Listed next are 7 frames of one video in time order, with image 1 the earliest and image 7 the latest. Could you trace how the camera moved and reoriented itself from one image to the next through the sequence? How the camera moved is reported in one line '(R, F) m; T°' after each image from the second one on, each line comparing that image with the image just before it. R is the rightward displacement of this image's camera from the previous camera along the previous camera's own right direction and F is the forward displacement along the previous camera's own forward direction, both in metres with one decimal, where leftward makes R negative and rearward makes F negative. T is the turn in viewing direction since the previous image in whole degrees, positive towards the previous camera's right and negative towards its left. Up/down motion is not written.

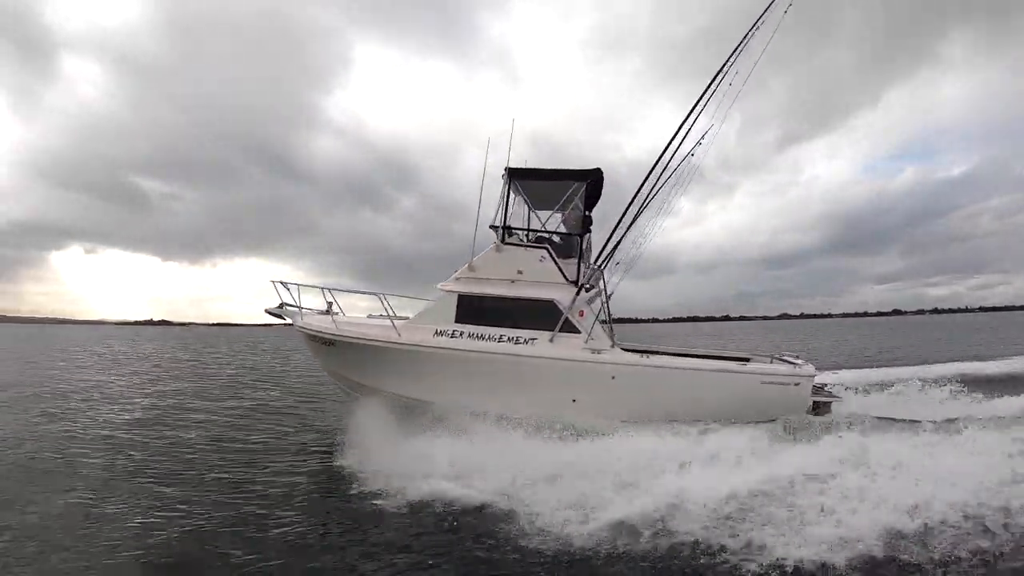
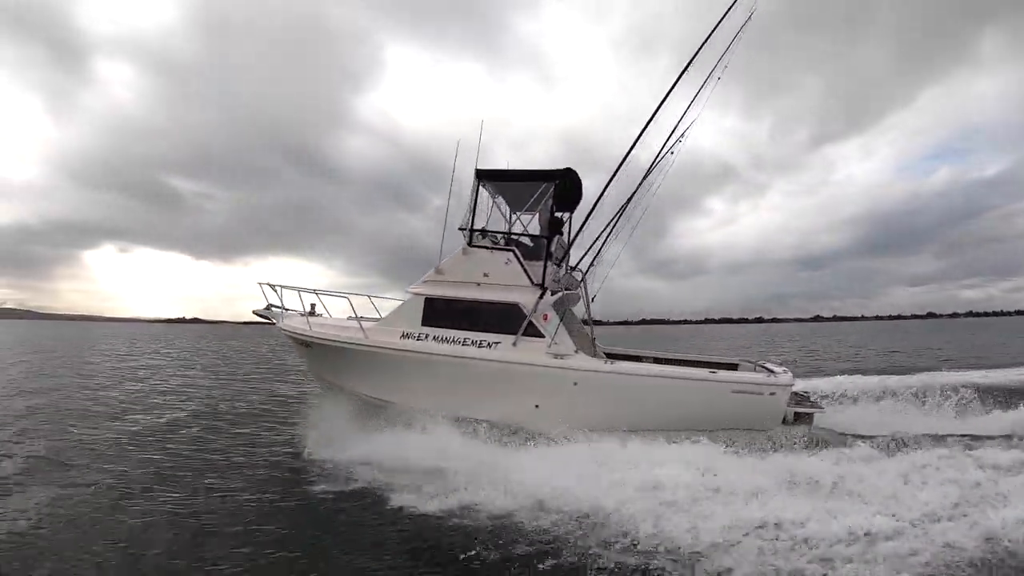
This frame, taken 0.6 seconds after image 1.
(+0.8, +0.2) m; -2°
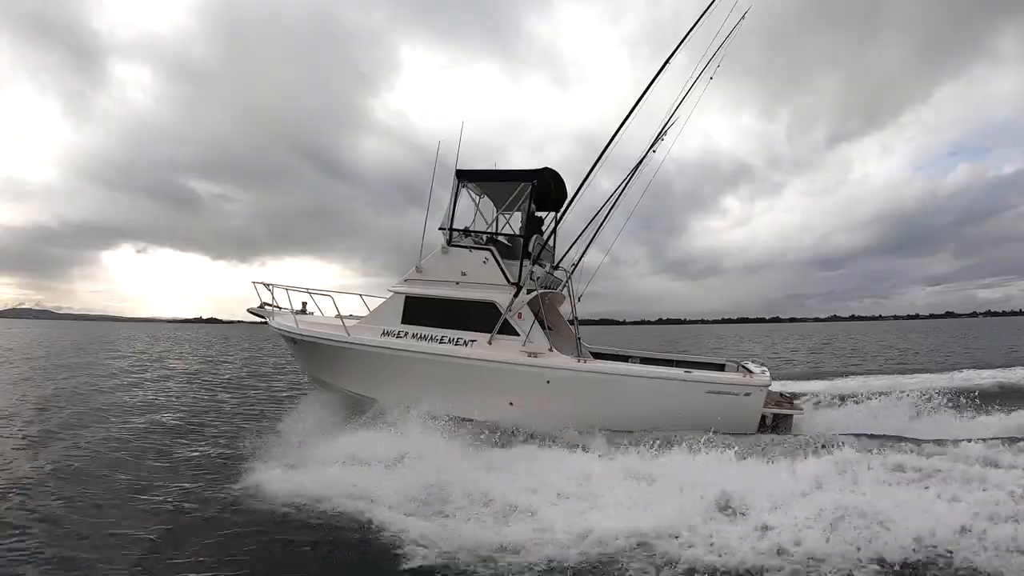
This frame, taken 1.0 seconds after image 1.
(+0.5, -0.1) m; -1°
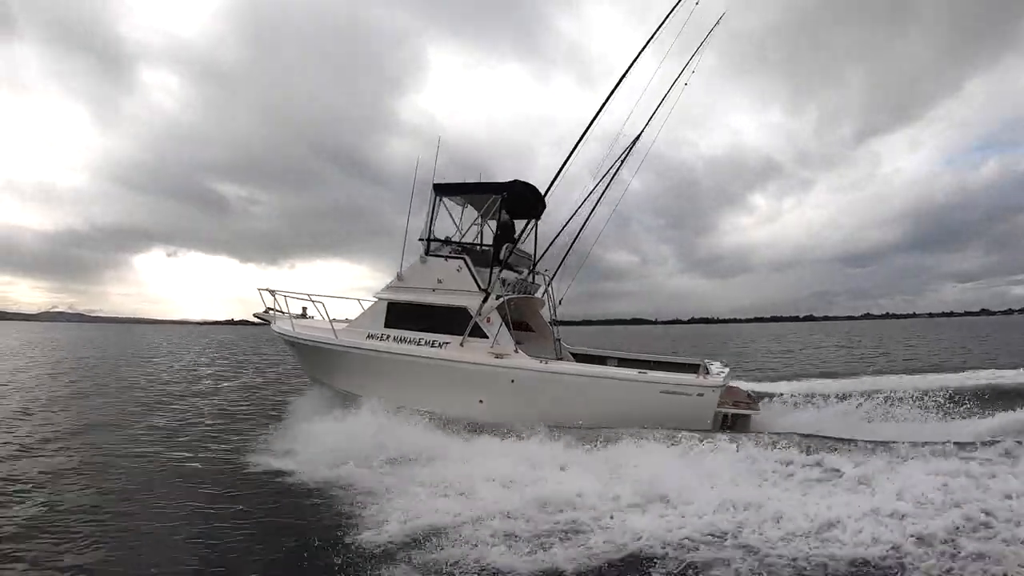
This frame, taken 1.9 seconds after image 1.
(+0.8, -0.6) m; -2°
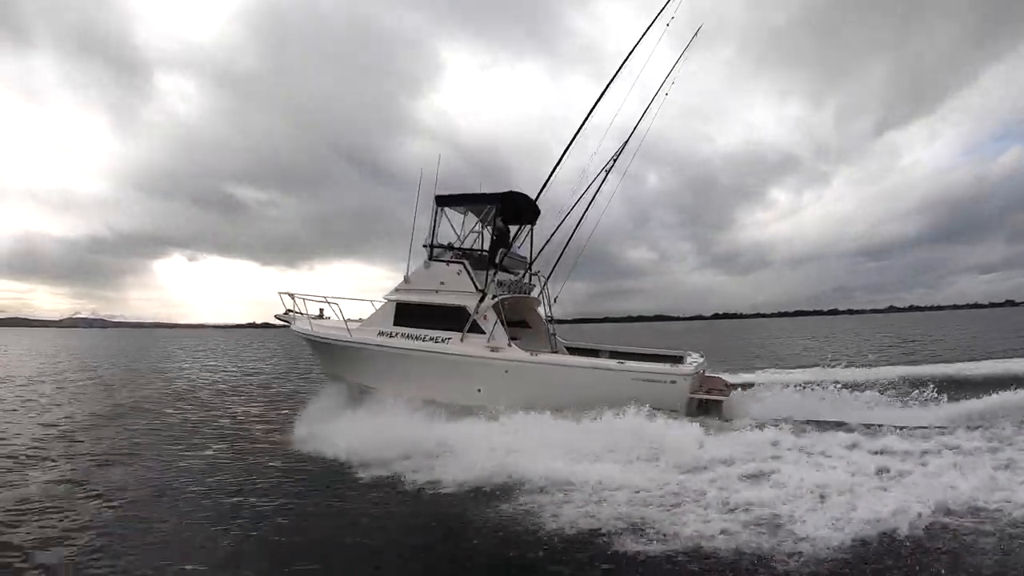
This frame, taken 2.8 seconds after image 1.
(+0.3, -1.0) m; -1°
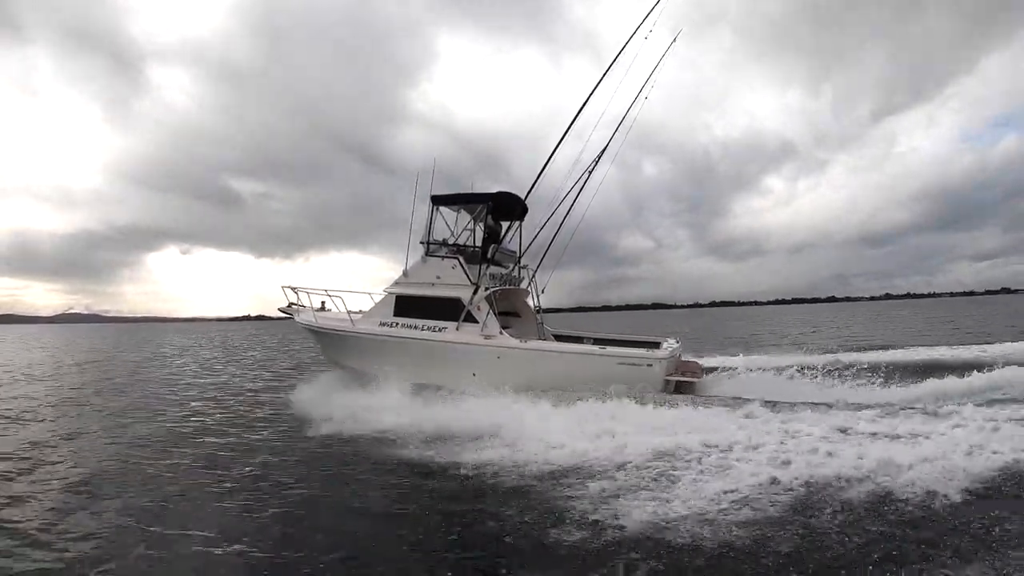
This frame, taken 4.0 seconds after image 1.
(+0.1, -0.8) m; 0°
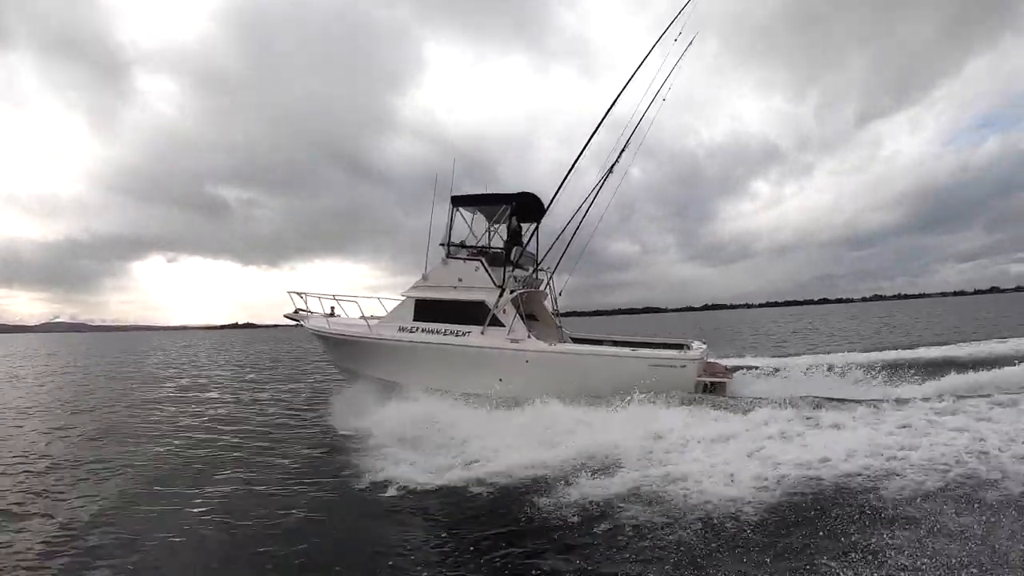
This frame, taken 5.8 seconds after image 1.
(-0.6, +0.2) m; +1°
